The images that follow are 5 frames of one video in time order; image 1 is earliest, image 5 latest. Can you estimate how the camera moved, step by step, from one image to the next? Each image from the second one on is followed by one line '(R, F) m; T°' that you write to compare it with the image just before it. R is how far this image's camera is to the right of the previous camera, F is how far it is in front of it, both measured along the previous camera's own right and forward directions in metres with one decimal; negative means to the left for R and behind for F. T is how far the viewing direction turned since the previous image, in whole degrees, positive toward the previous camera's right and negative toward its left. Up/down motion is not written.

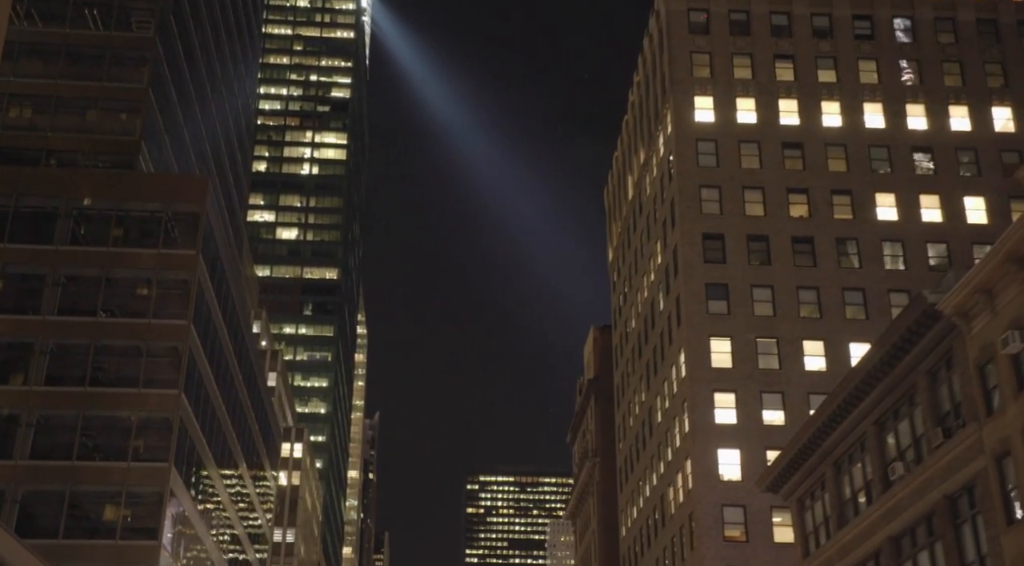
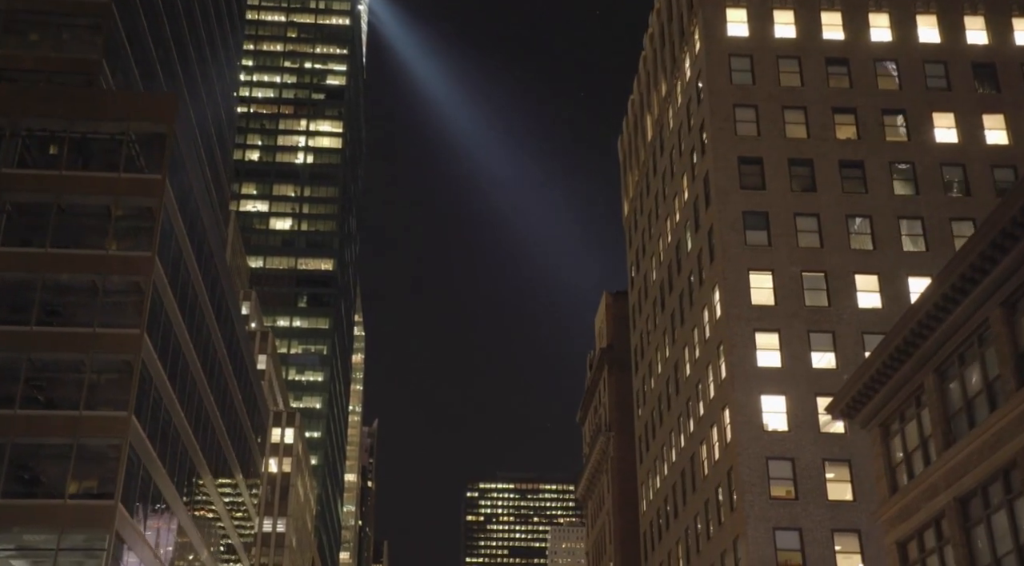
(-0.7, +9.9) m; 0°
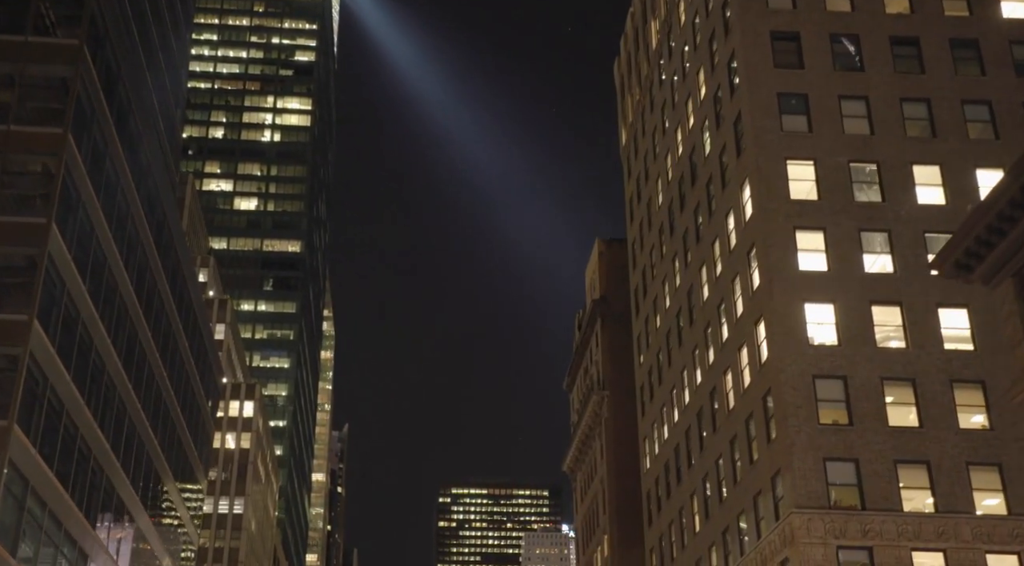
(-0.9, +11.9) m; +1°
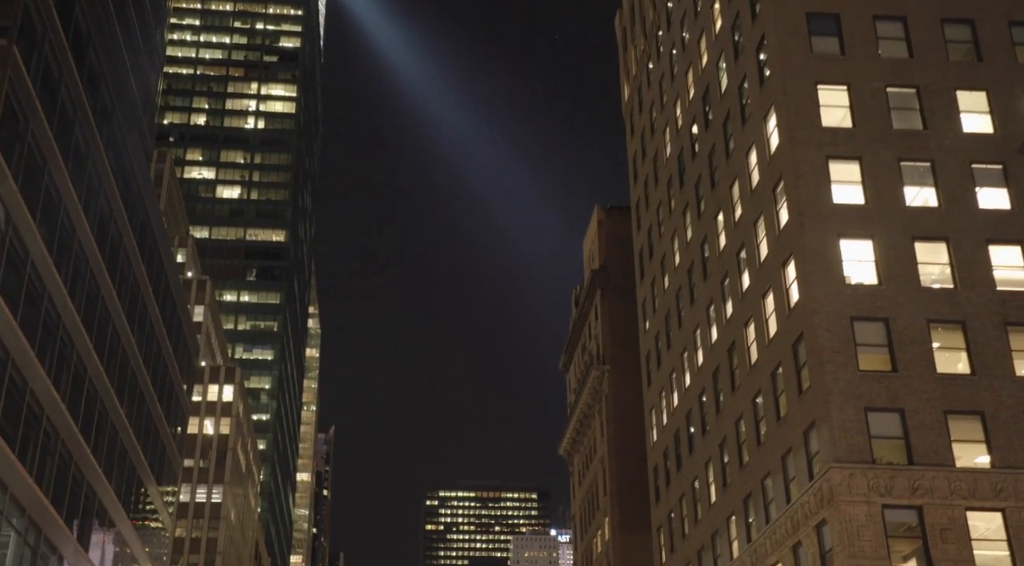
(-0.6, +6.0) m; +1°
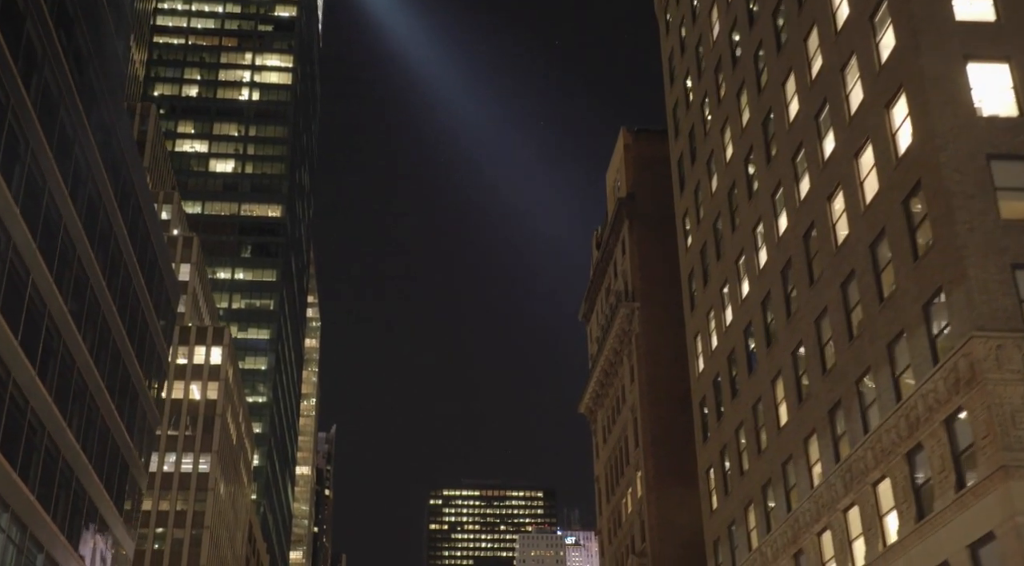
(-1.1, +10.8) m; 0°
